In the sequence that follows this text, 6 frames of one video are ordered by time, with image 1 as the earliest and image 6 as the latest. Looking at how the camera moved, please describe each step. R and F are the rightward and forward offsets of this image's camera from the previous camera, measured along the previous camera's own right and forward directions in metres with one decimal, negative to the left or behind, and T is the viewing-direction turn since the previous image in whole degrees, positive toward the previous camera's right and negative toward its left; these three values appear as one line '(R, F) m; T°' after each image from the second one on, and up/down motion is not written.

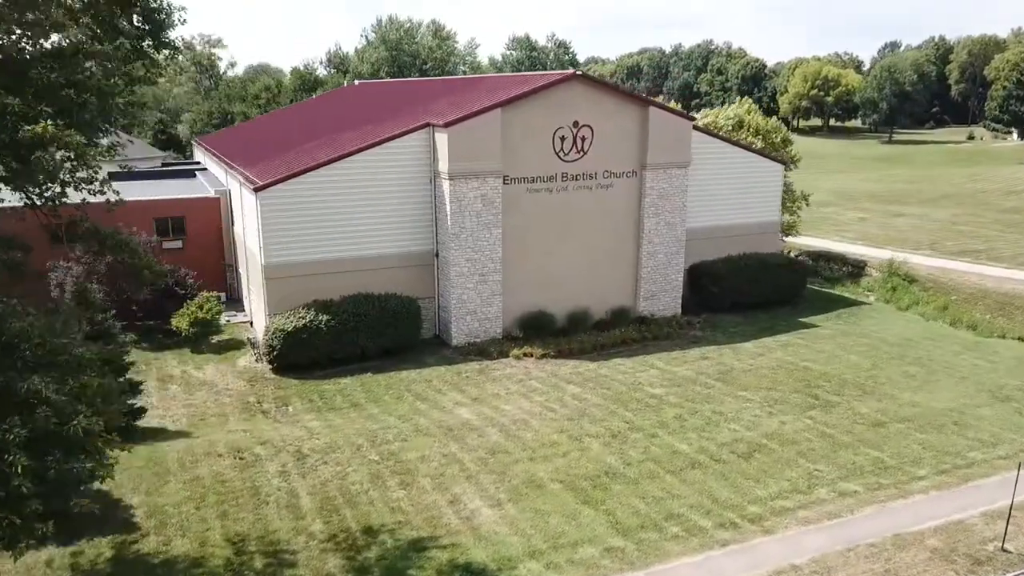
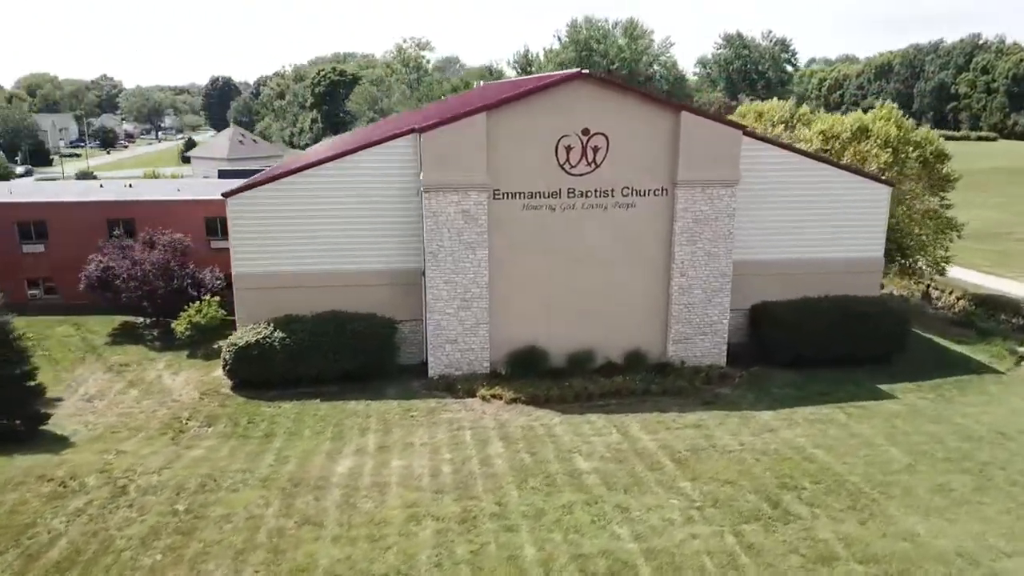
(+5.9, +3.6) m; -17°
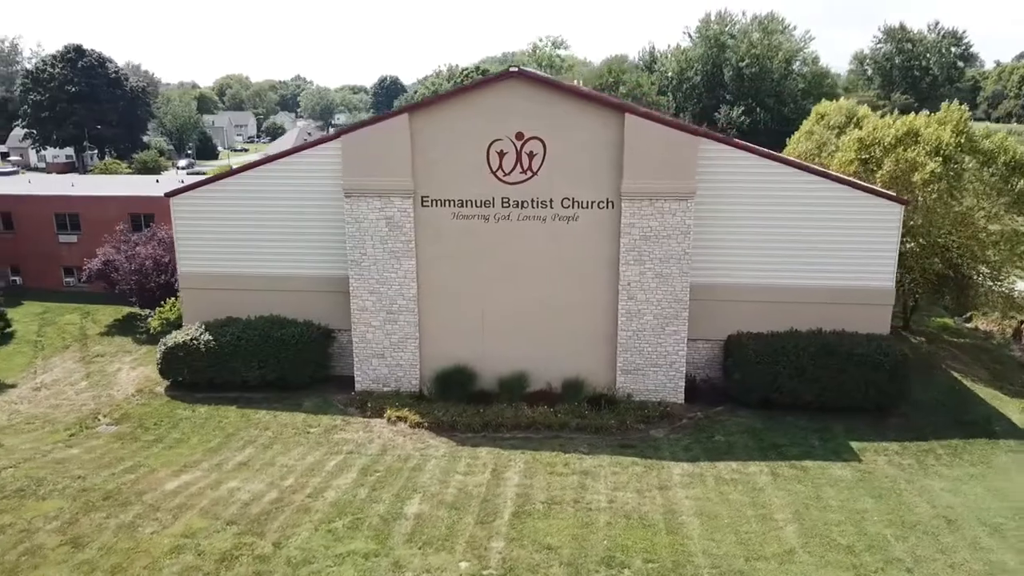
(+5.3, +2.1) m; -12°
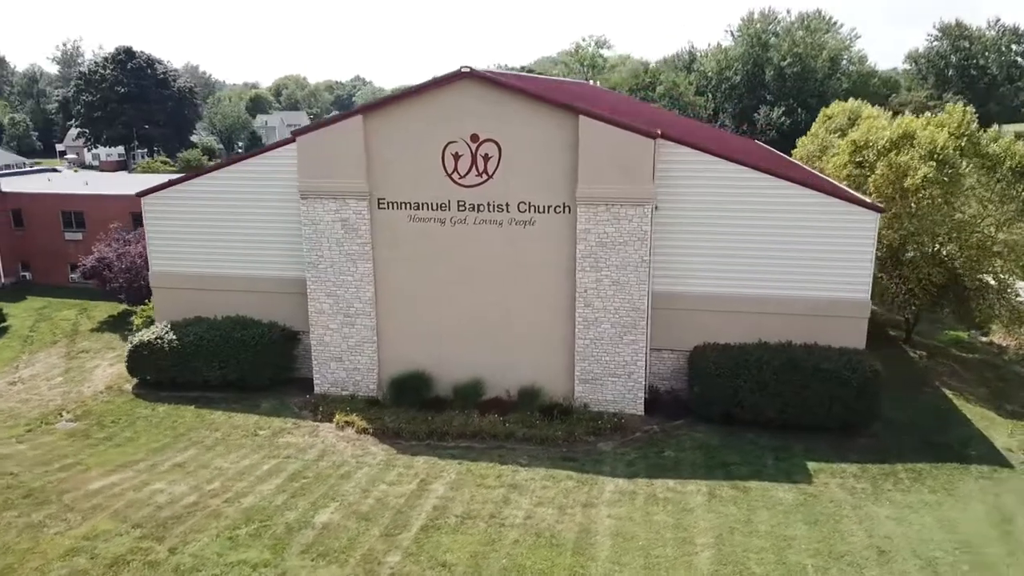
(+2.2, +0.5) m; -4°
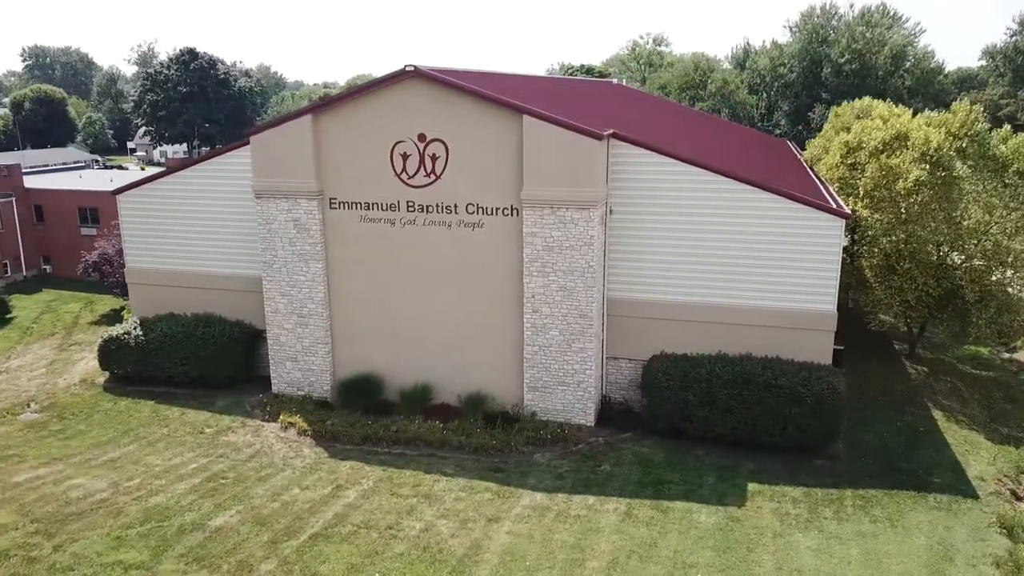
(+2.6, +0.6) m; -5°
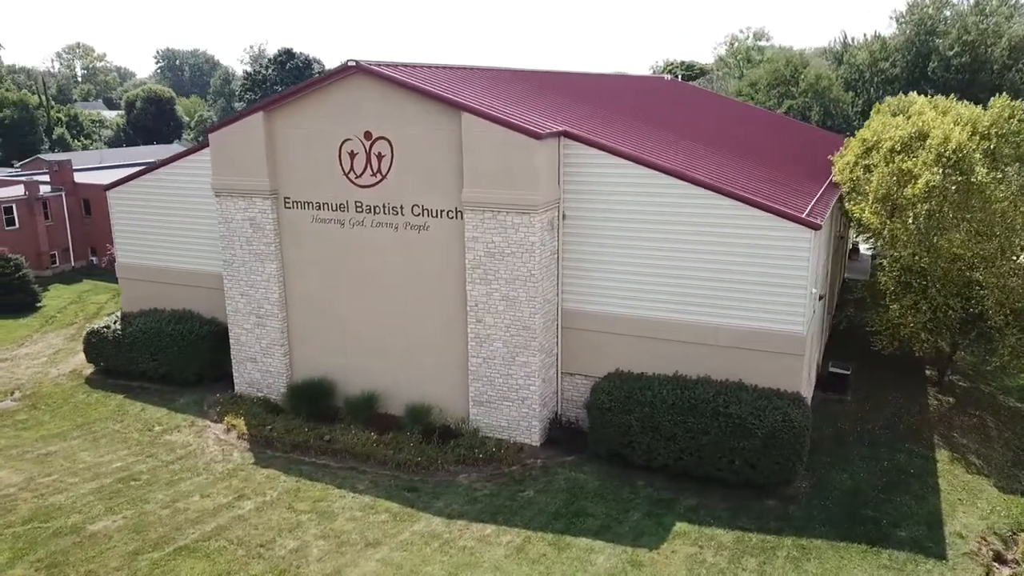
(+3.2, +1.2) m; -8°
